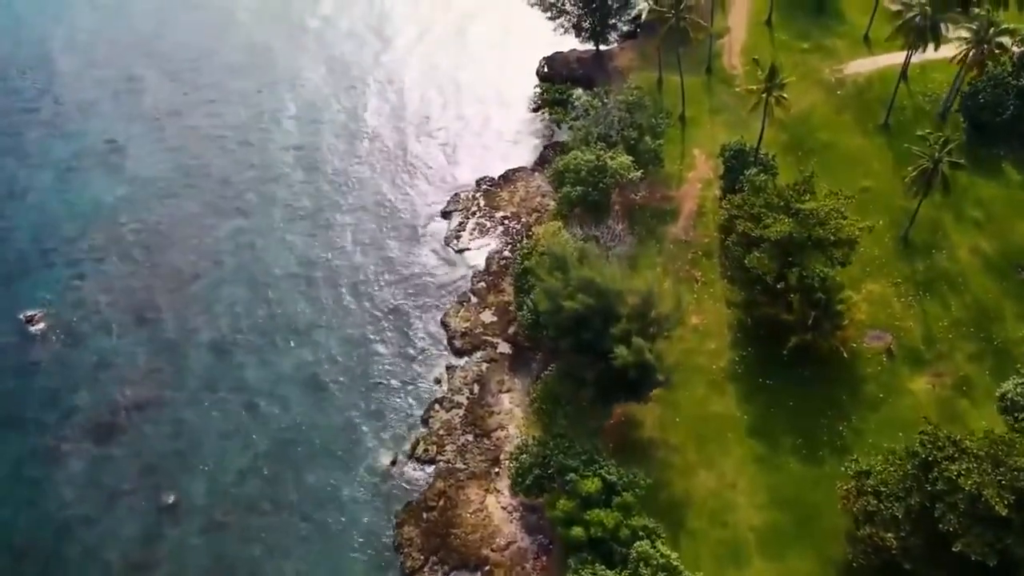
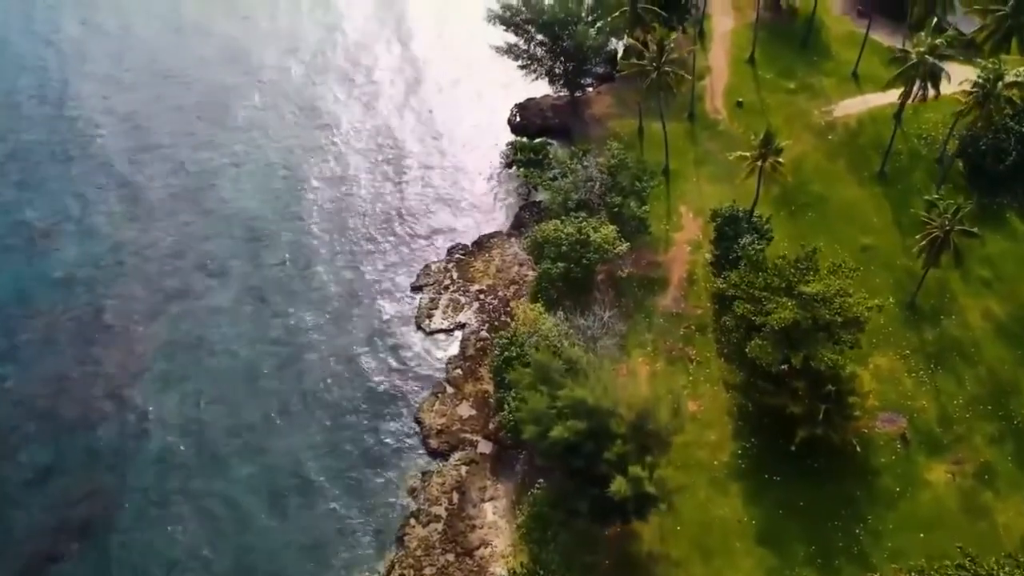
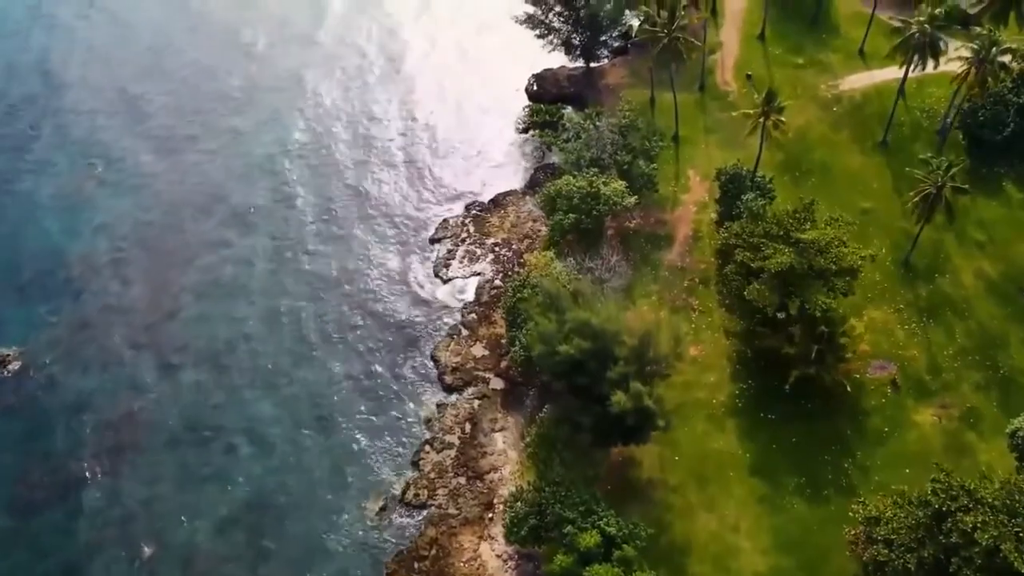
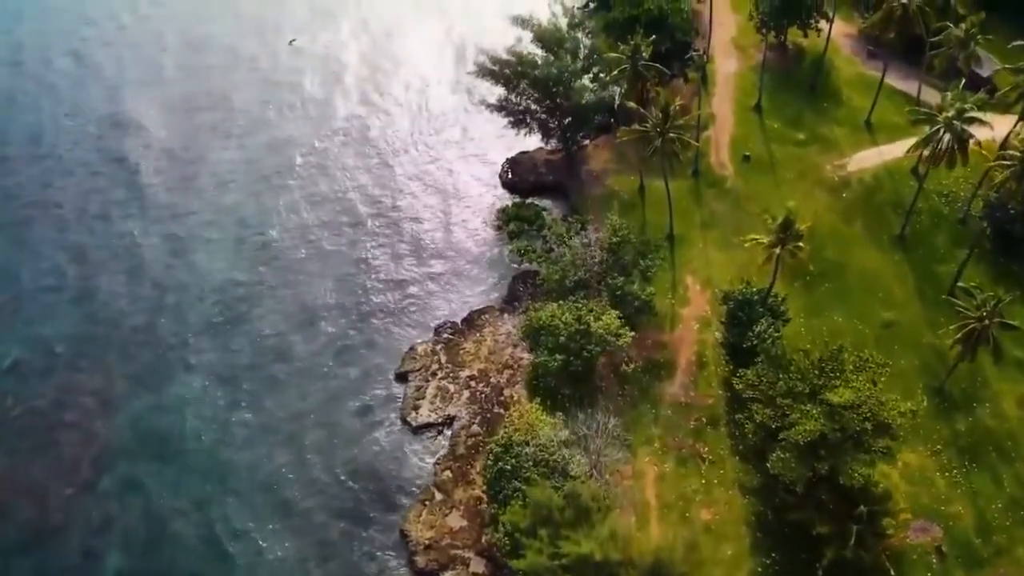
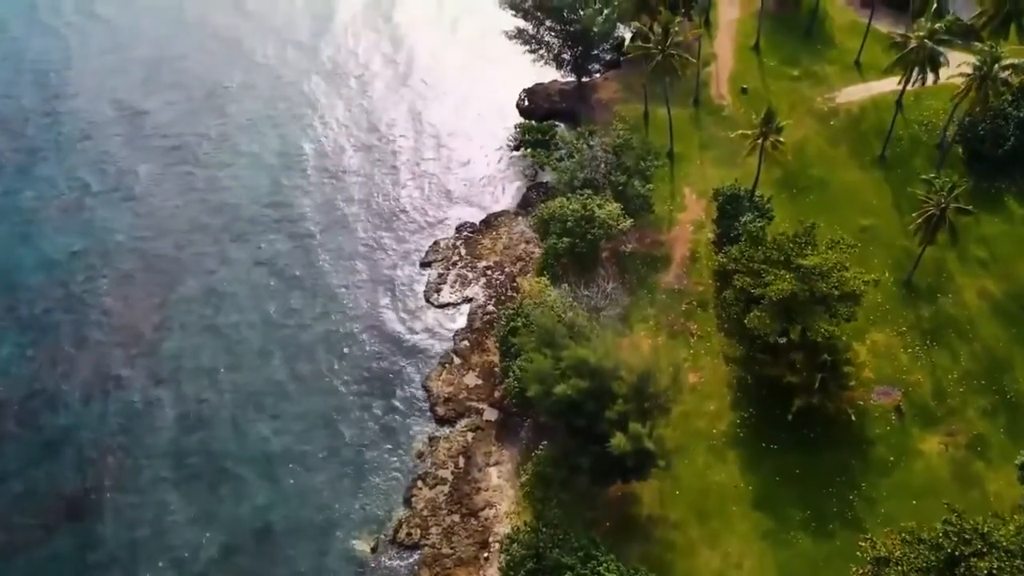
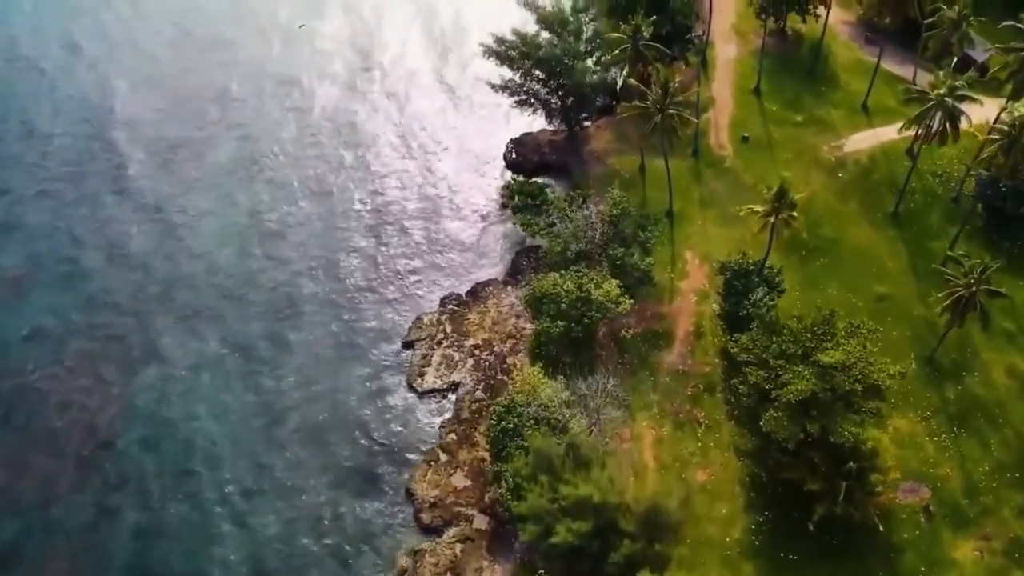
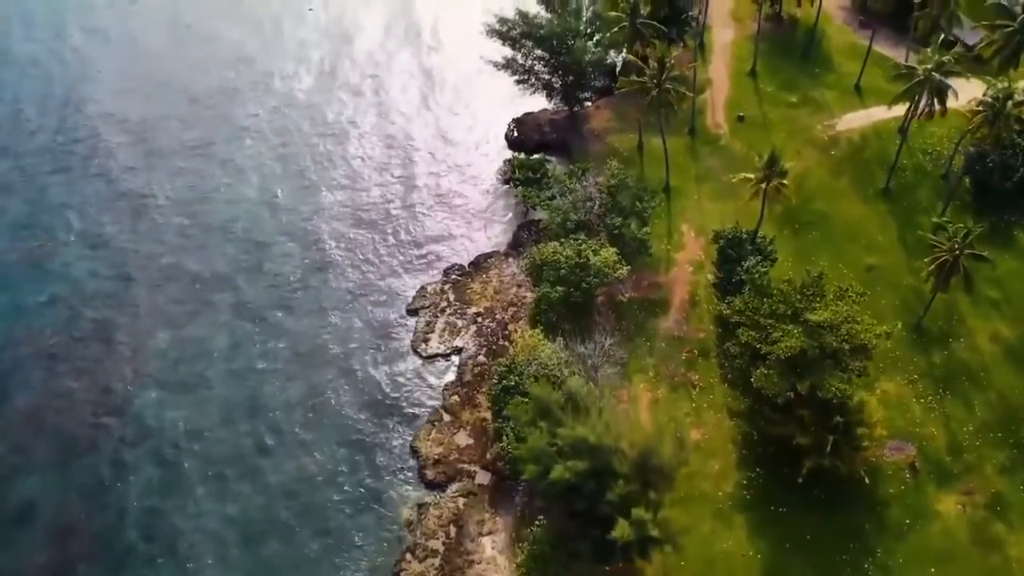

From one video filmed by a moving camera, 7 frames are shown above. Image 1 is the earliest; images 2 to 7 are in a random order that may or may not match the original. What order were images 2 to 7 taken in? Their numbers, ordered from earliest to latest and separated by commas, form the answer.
3, 5, 2, 7, 6, 4
